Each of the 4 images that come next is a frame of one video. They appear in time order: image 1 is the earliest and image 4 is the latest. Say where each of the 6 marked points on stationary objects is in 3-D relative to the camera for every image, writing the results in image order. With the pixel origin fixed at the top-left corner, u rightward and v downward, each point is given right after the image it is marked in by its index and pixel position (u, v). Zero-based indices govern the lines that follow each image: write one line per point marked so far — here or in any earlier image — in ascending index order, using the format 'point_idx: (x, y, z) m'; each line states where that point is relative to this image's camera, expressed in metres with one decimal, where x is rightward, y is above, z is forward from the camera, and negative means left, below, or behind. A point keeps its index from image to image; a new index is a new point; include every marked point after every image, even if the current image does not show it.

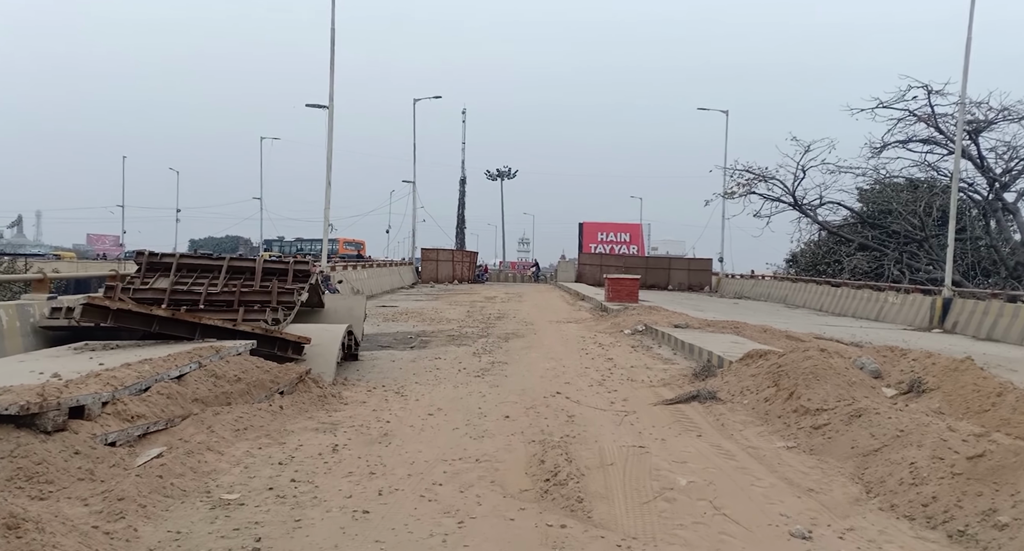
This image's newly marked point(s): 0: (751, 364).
0: (+2.7, -1.0, +10.8) m
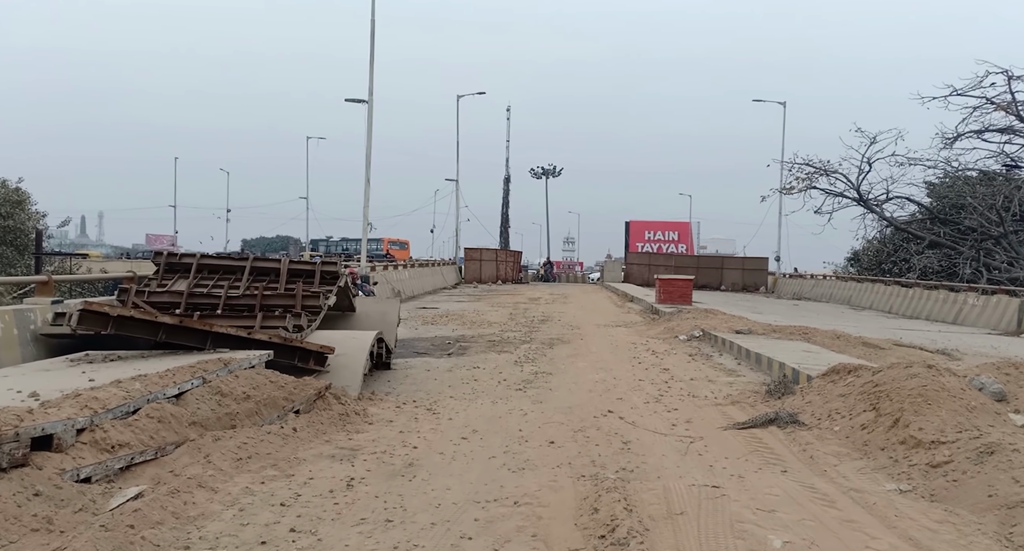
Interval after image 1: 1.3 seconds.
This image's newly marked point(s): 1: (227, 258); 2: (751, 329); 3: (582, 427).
0: (+3.2, -1.0, +9.4) m
1: (-3.8, +0.2, +12.8) m
2: (+4.5, -1.0, +18.2) m
3: (+0.7, -1.4, +9.2) m
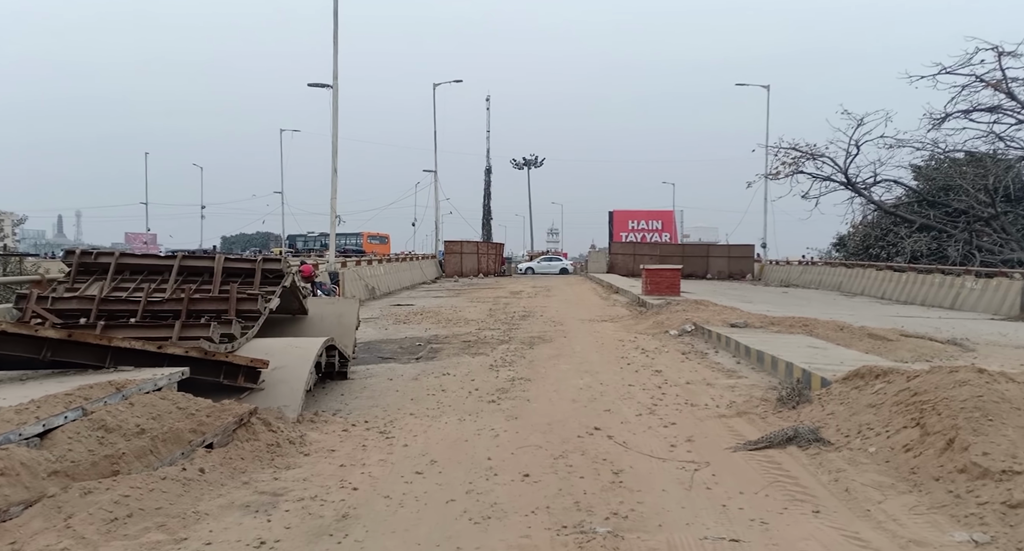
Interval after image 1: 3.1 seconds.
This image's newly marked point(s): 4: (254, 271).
0: (+2.9, -0.9, +7.8) m
1: (-4.2, +0.2, +11.2) m
2: (+4.0, -0.8, +16.7) m
3: (+0.4, -1.4, +7.6) m
4: (-3.0, +0.1, +11.2) m
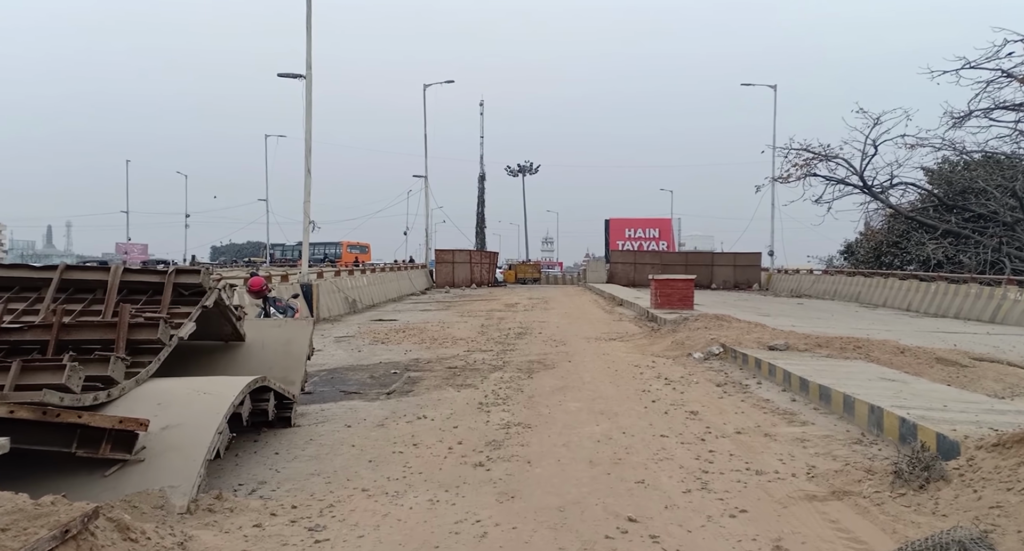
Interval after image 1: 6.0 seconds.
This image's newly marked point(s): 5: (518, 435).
0: (+2.9, -1.0, +5.1) m
1: (-4.2, +0.1, +8.4) m
2: (+4.0, -1.0, +13.9) m
3: (+0.4, -1.5, +4.8) m
4: (-3.0, -0.1, +8.4) m
5: (+0.1, -1.4, +8.6) m
